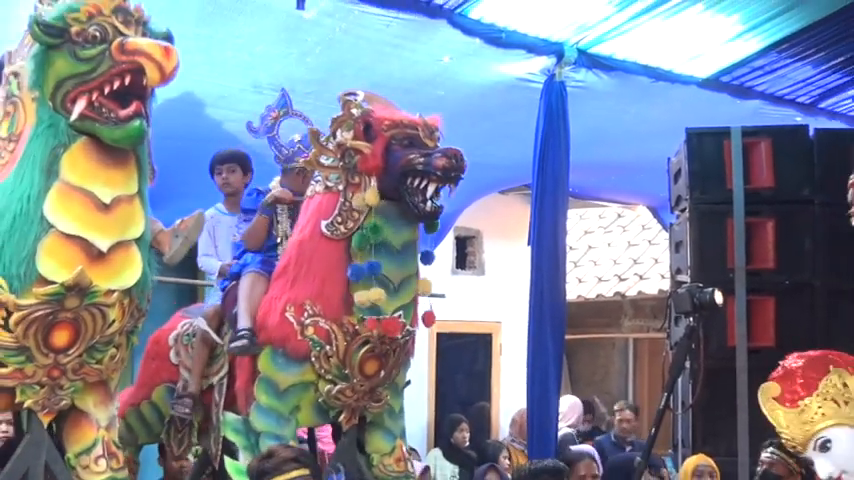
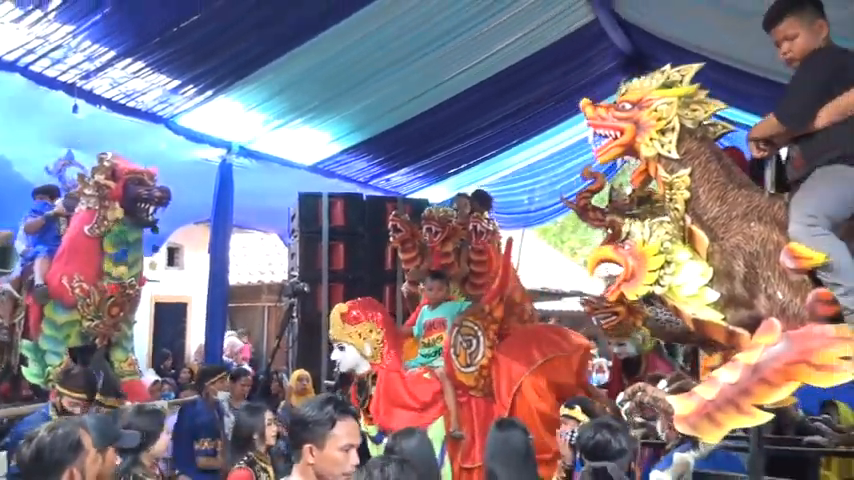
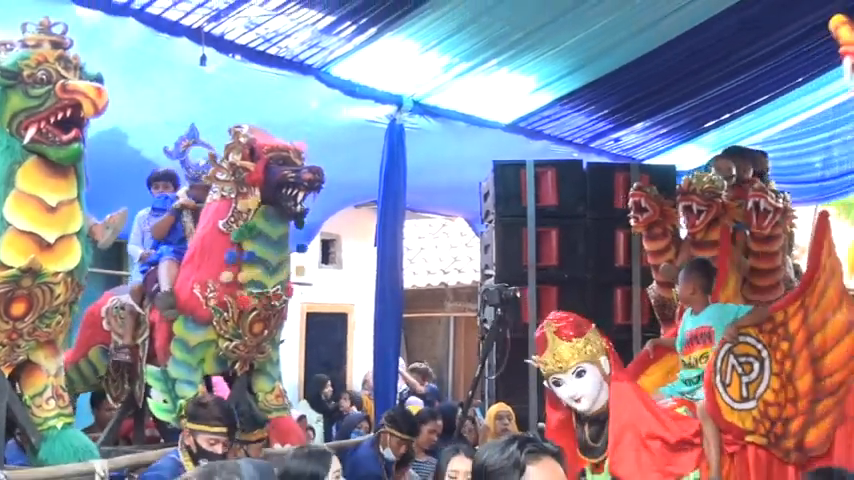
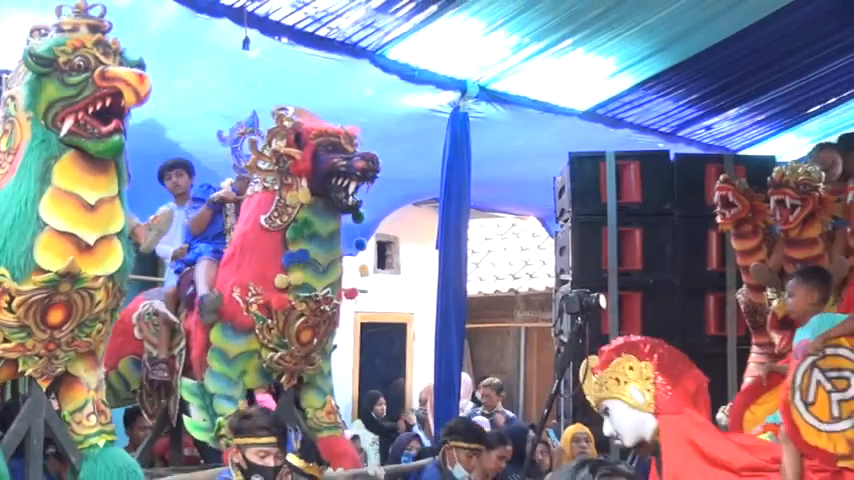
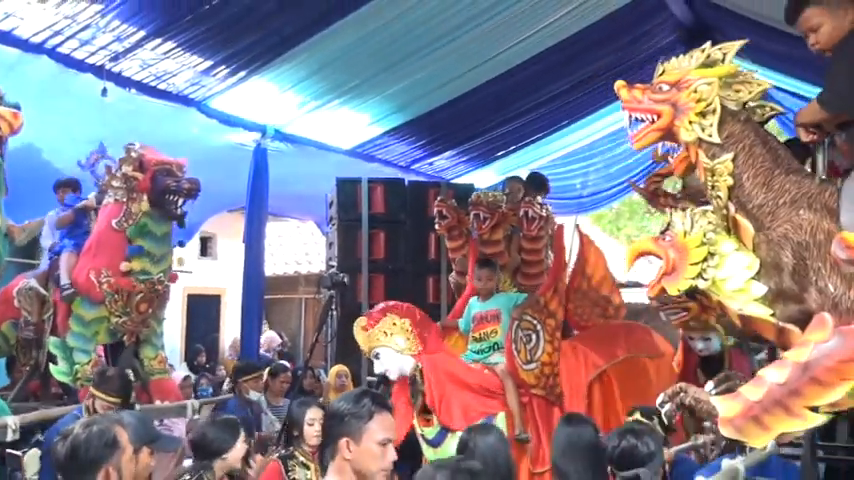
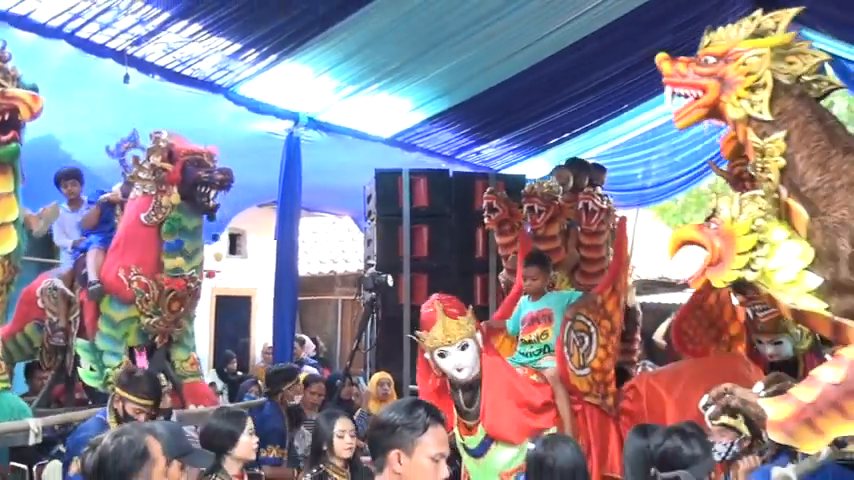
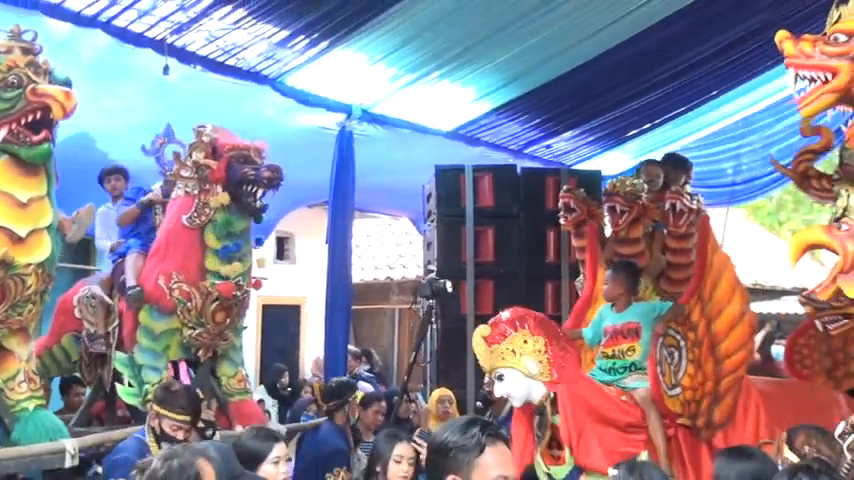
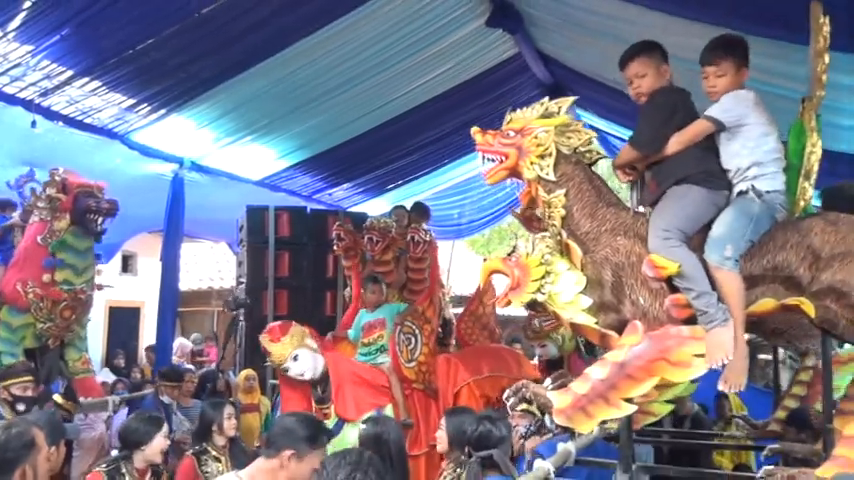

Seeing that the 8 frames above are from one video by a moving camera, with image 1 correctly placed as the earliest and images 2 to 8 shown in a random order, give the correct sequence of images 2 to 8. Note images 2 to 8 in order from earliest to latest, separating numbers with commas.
4, 3, 7, 6, 5, 2, 8
